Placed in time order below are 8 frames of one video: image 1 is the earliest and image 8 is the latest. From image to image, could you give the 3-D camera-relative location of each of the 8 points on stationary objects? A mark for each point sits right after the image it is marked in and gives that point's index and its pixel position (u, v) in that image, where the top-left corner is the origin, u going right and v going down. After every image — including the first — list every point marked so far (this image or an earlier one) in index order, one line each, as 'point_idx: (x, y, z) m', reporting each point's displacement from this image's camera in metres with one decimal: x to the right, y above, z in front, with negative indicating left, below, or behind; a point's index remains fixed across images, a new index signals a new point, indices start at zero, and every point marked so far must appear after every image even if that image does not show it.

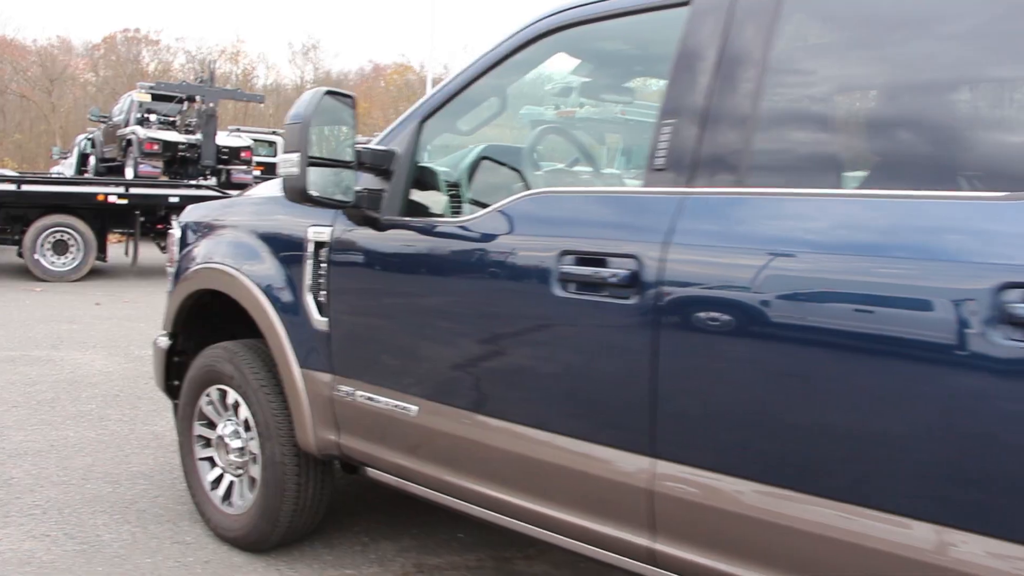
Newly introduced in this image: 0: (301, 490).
0: (-0.6, -0.6, +2.9) m
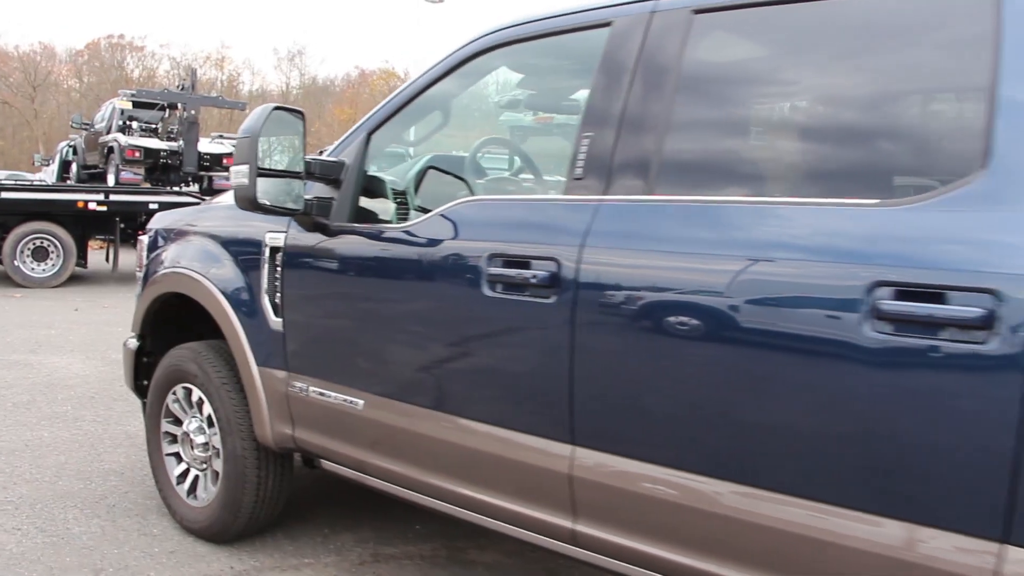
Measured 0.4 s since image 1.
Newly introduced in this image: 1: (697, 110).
0: (-0.7, -0.6, +3.1) m
1: (+0.4, +0.4, +2.1) m
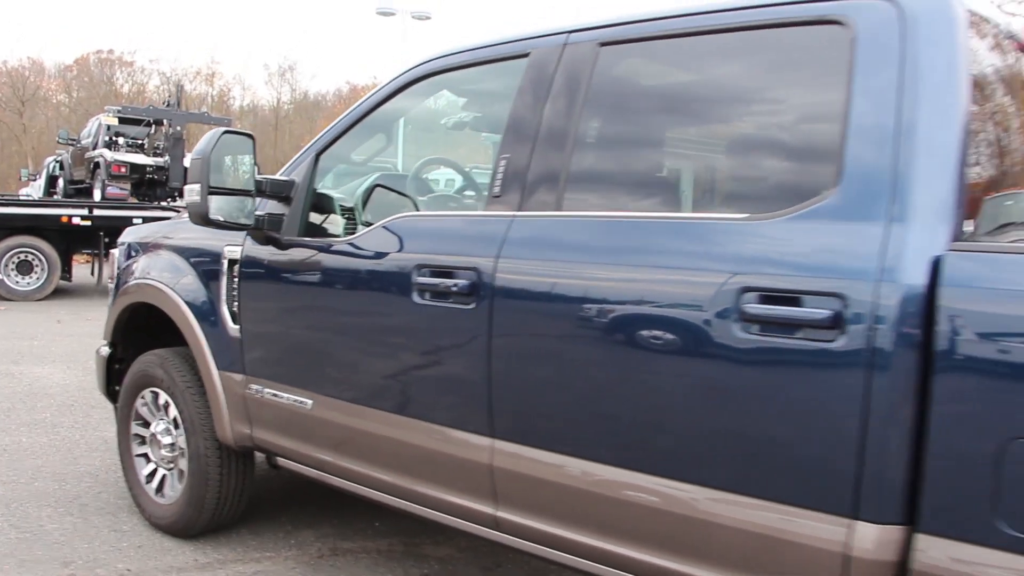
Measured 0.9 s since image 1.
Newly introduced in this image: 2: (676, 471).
0: (-0.9, -0.6, +3.3) m
1: (+0.2, +0.4, +2.3) m
2: (+0.3, -0.3, +1.9) m
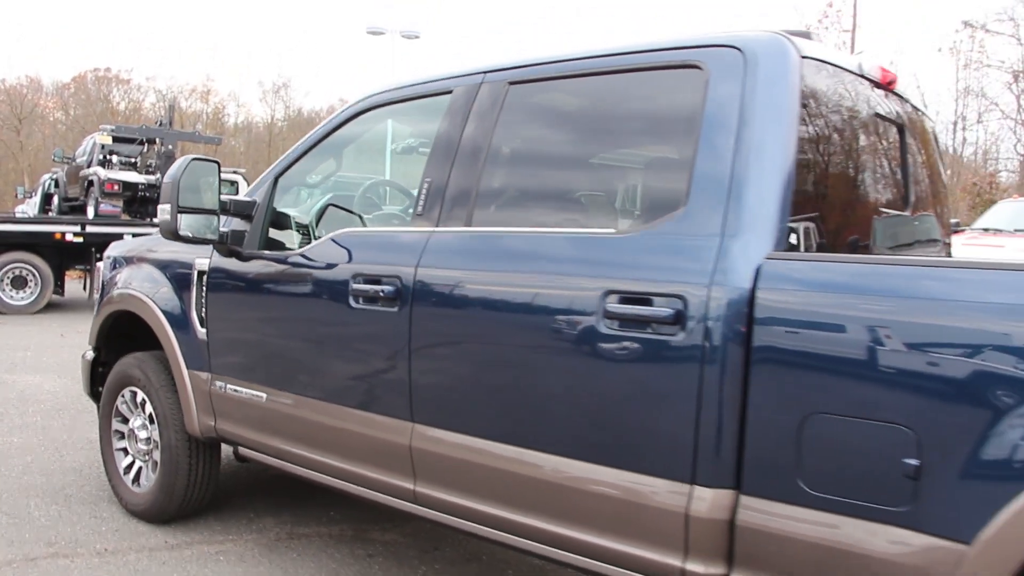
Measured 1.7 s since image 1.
0: (-1.1, -0.6, +3.6) m
1: (0.0, +0.3, +2.7) m
2: (+0.1, -0.3, +2.3) m
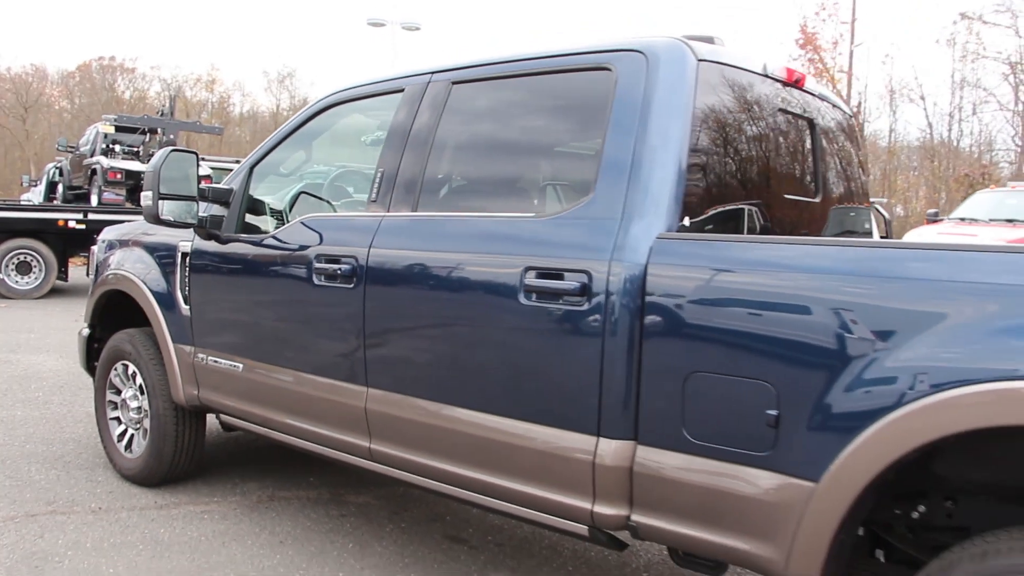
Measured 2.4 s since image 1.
0: (-1.2, -0.5, +4.0) m
1: (-0.1, +0.4, +3.0) m
2: (-0.1, -0.3, +2.6) m
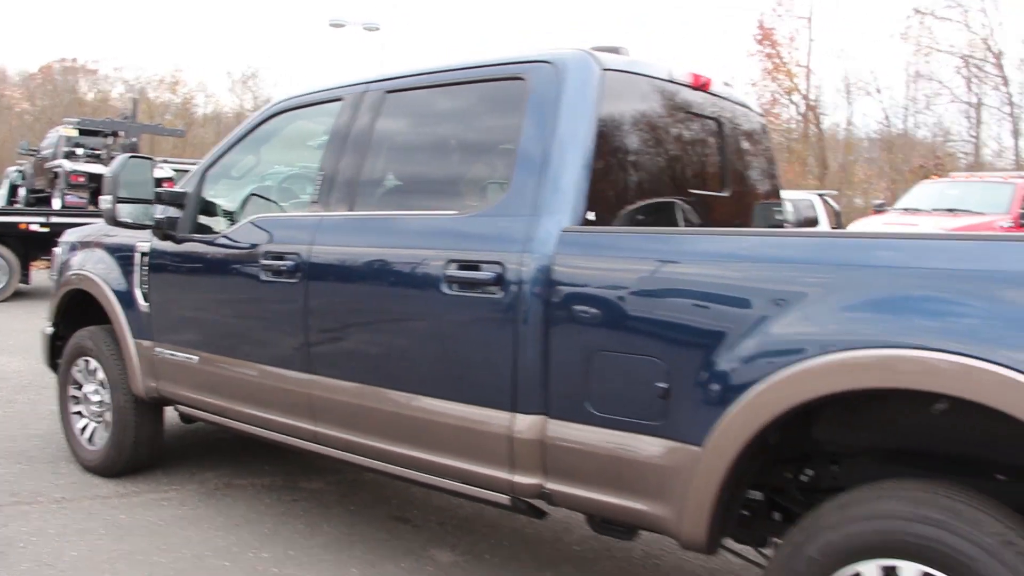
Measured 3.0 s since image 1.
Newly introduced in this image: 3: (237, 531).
0: (-1.5, -0.5, +4.2) m
1: (-0.4, +0.4, +3.2) m
2: (-0.3, -0.3, +2.8) m
3: (-1.0, -0.8, +3.7) m
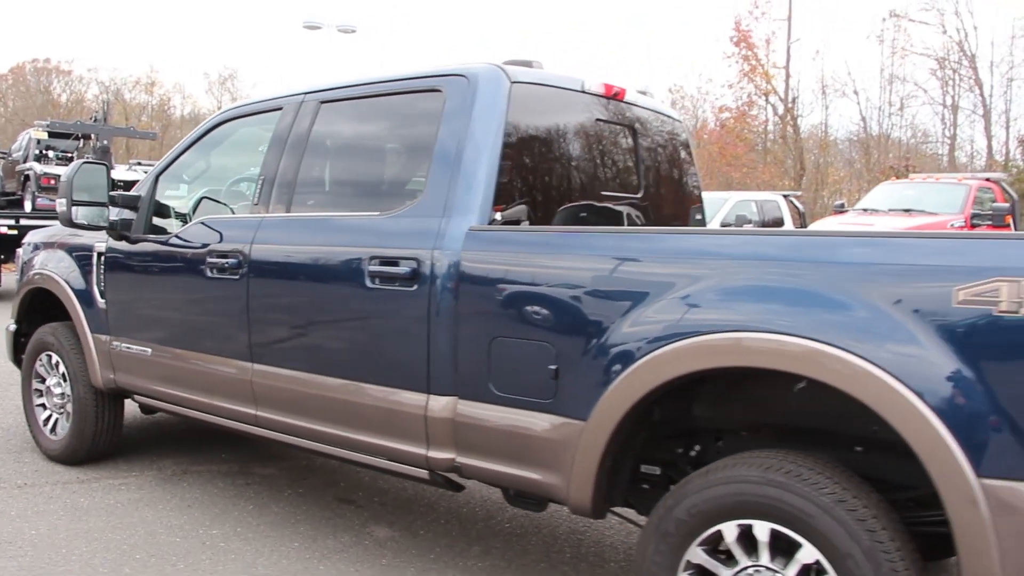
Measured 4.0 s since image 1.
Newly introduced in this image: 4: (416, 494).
0: (-1.7, -0.5, +4.4) m
1: (-0.6, +0.4, +3.5) m
2: (-0.5, -0.3, +3.1) m
3: (-1.2, -0.8, +3.9) m
4: (-0.4, -0.8, +4.2) m
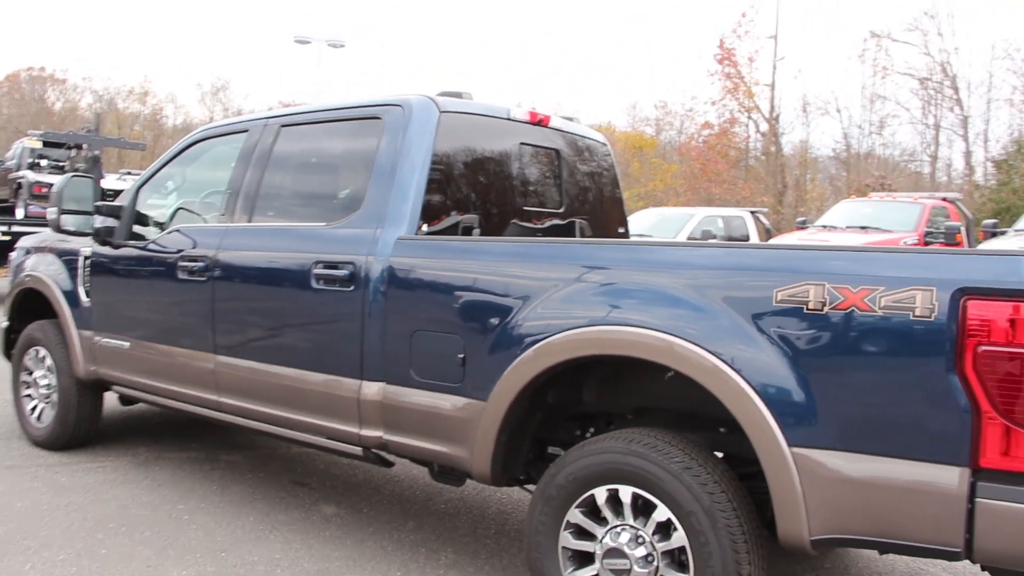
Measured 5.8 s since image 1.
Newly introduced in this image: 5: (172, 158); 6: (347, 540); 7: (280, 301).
0: (-2.0, -0.5, +4.8) m
1: (-0.8, +0.4, +3.9) m
2: (-0.7, -0.3, +3.6) m
3: (-1.5, -0.8, +4.4) m
4: (-0.6, -0.8, +4.7) m
5: (-1.5, +0.6, +4.6) m
6: (-0.6, -0.9, +3.8) m
7: (-0.8, 0.0, +3.6) m
